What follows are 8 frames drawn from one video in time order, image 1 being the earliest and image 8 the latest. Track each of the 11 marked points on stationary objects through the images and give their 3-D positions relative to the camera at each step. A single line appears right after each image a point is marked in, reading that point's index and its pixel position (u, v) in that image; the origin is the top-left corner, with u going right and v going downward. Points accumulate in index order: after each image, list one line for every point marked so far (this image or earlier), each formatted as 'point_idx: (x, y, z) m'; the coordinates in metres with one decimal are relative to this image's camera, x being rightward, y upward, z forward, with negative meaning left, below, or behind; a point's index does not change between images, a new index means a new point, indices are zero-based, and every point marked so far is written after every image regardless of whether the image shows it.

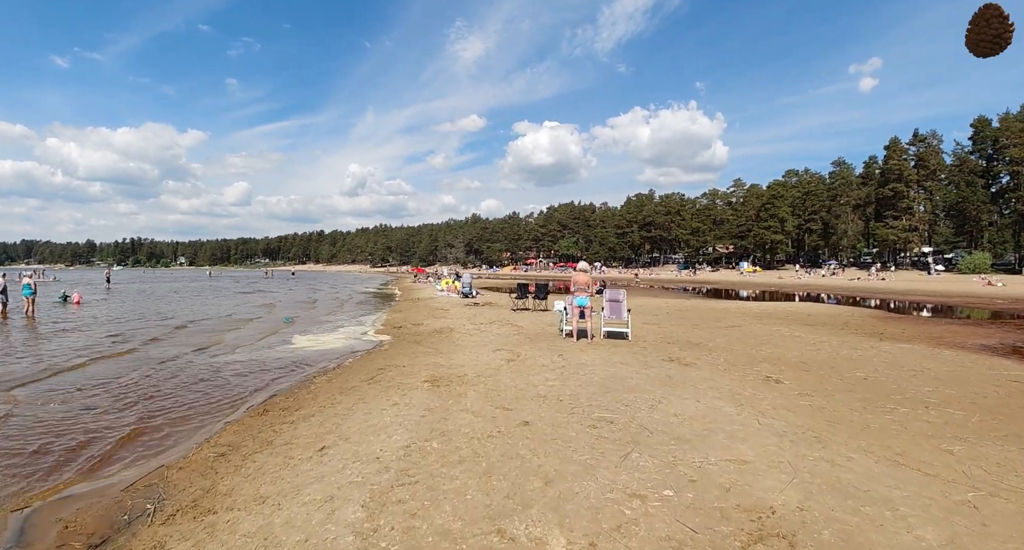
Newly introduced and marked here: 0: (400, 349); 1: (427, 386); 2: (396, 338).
0: (-3.1, -2.0, +12.7) m
1: (-1.5, -2.0, +8.2) m
2: (-3.7, -2.0, +15.1) m
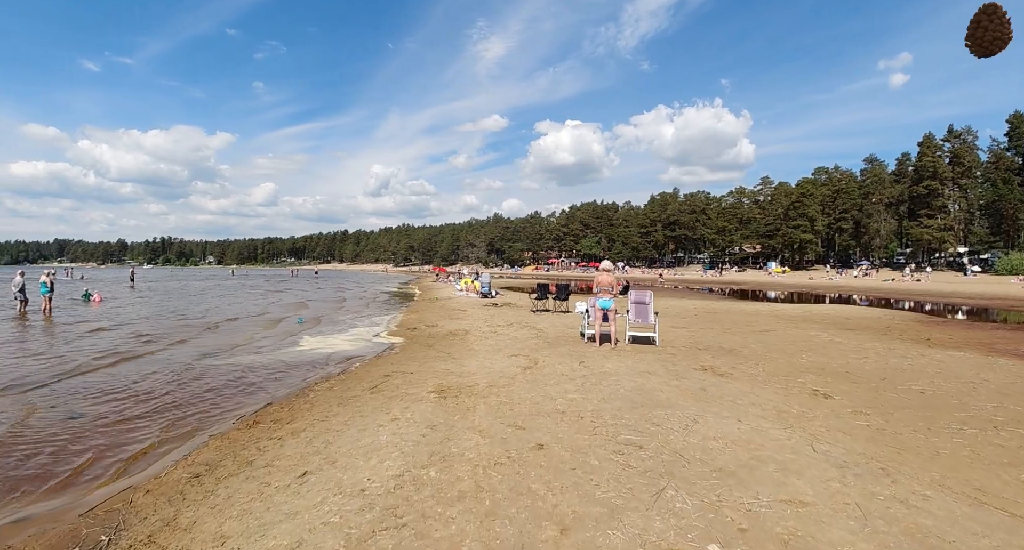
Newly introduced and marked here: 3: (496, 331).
0: (-2.6, -2.0, +12.0) m
1: (-1.3, -2.0, +7.4) m
2: (-3.2, -2.0, +14.4) m
3: (-0.5, -1.8, +14.7) m
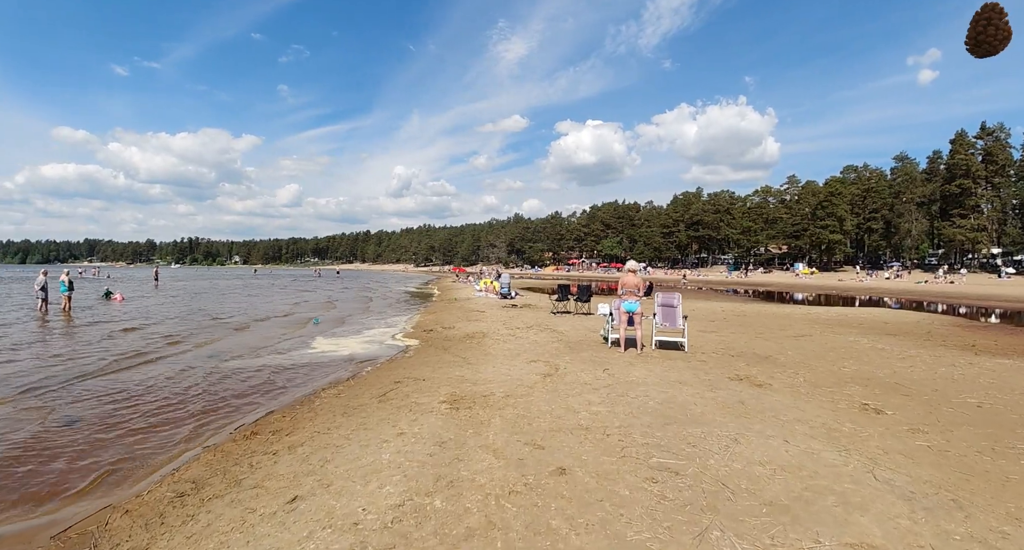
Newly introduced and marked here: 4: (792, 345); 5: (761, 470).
0: (-2.2, -2.0, +11.4) m
1: (-1.0, -2.0, +6.9) m
2: (-2.6, -2.0, +13.9) m
3: (+0.1, -1.8, +14.1) m
4: (+9.5, -2.4, +15.8) m
5: (+2.8, -2.2, +5.2) m
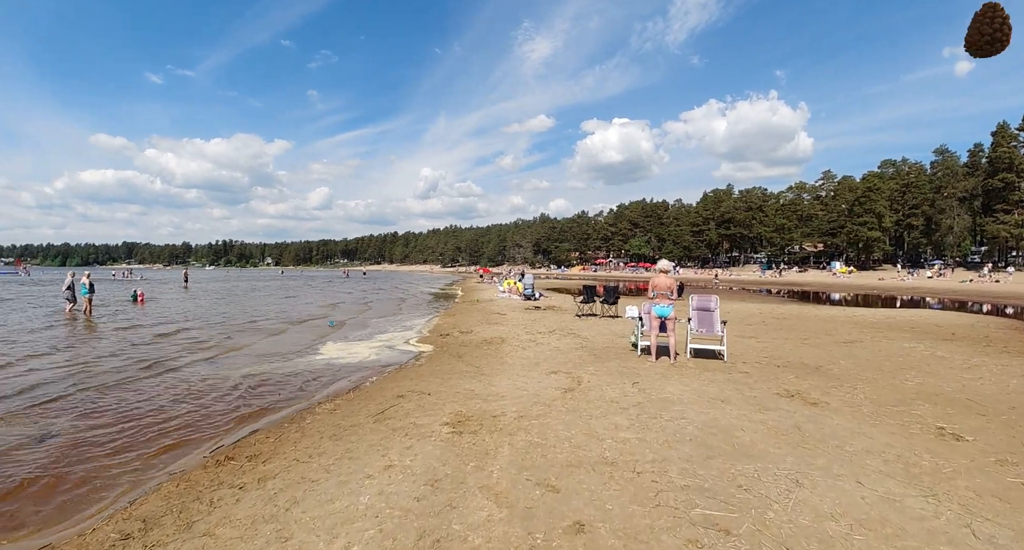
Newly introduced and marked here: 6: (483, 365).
0: (-1.8, -2.1, +10.6) m
1: (-0.9, -2.0, +5.9) m
2: (-2.1, -2.1, +13.0) m
3: (+0.7, -1.8, +13.0) m
4: (+10.2, -2.4, +14.3) m
5: (+2.9, -2.2, +4.1) m
6: (-0.7, -1.9, +10.0) m
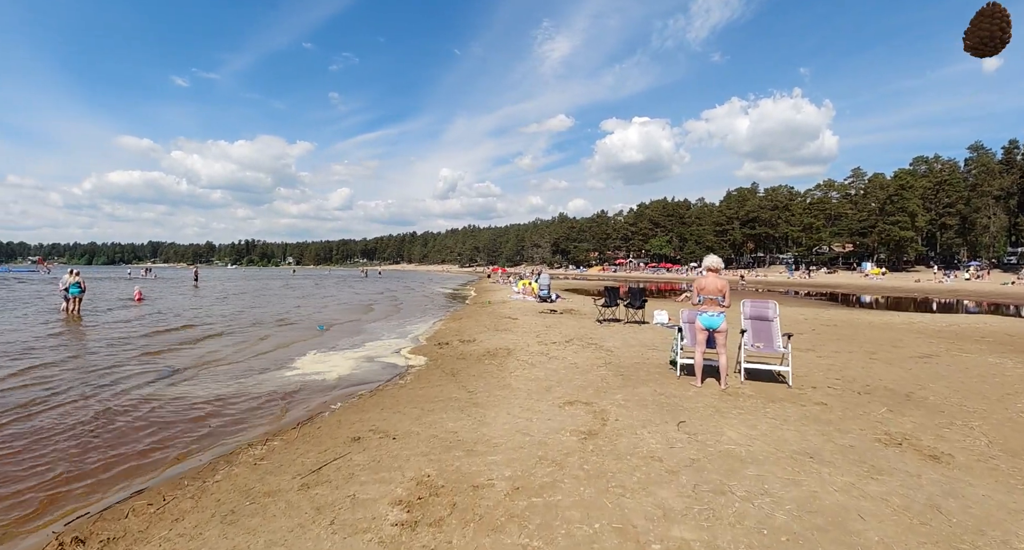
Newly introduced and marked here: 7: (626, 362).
0: (-1.7, -2.0, +8.4) m
1: (-1.0, -2.0, +3.8) m
2: (-1.9, -2.0, +10.9) m
3: (+0.8, -1.8, +10.8) m
4: (+10.4, -2.4, +11.7) m
5: (+2.7, -2.2, +1.8) m
6: (-0.6, -1.9, +7.8) m
7: (+2.4, -1.8, +9.6) m
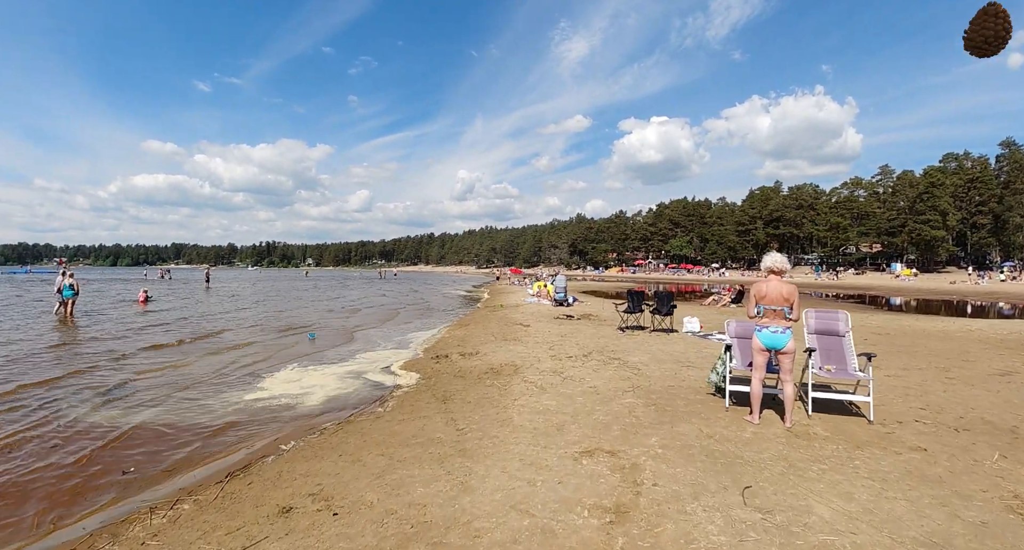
0: (-1.6, -2.1, +6.8) m
1: (-1.1, -2.0, +2.1) m
2: (-1.8, -2.1, +9.3) m
3: (+1.0, -1.9, +9.1) m
4: (+10.6, -2.5, +9.6) m
5: (+2.5, -2.2, -0.1) m
6: (-0.6, -2.0, +6.1) m
7: (+2.4, -1.9, +7.8) m
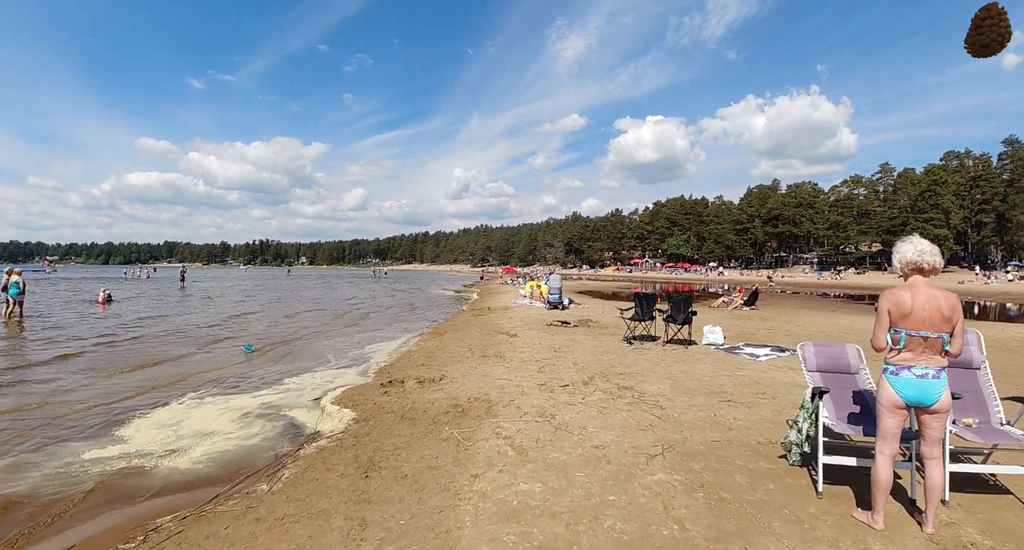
0: (-2.0, -2.1, +4.1) m
1: (-1.4, -2.0, -0.6) m
2: (-2.2, -2.1, +6.6) m
3: (+0.6, -1.9, +6.4) m
4: (+10.1, -2.5, +7.0) m
5: (+2.1, -2.3, -2.7) m
6: (-1.0, -2.0, +3.4) m
7: (+2.0, -1.9, +5.1) m
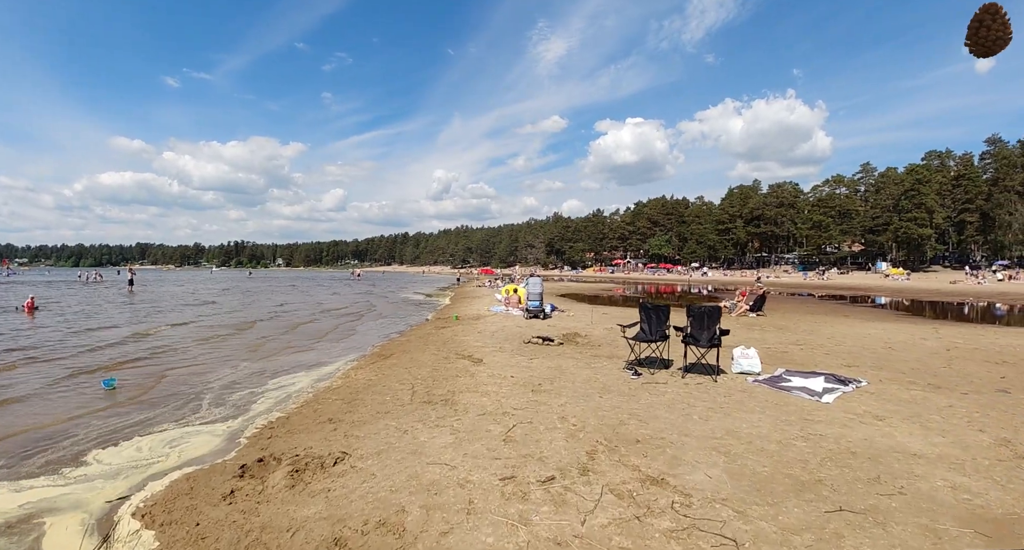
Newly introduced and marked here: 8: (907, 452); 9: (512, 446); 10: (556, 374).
0: (-2.4, -2.2, +0.8) m
1: (-1.6, -2.1, -3.8) m
2: (-2.6, -2.2, +3.3) m
3: (+0.1, -1.9, +3.2) m
4: (+9.6, -2.5, +4.2) m
5: (+2.0, -2.3, -5.8) m
6: (-1.3, -2.1, +0.2) m
7: (+1.6, -2.0, +2.0) m
8: (+4.6, -2.0, +5.4) m
9: (-0.1, -1.9, +4.8) m
10: (+0.6, -1.8, +8.1) m
